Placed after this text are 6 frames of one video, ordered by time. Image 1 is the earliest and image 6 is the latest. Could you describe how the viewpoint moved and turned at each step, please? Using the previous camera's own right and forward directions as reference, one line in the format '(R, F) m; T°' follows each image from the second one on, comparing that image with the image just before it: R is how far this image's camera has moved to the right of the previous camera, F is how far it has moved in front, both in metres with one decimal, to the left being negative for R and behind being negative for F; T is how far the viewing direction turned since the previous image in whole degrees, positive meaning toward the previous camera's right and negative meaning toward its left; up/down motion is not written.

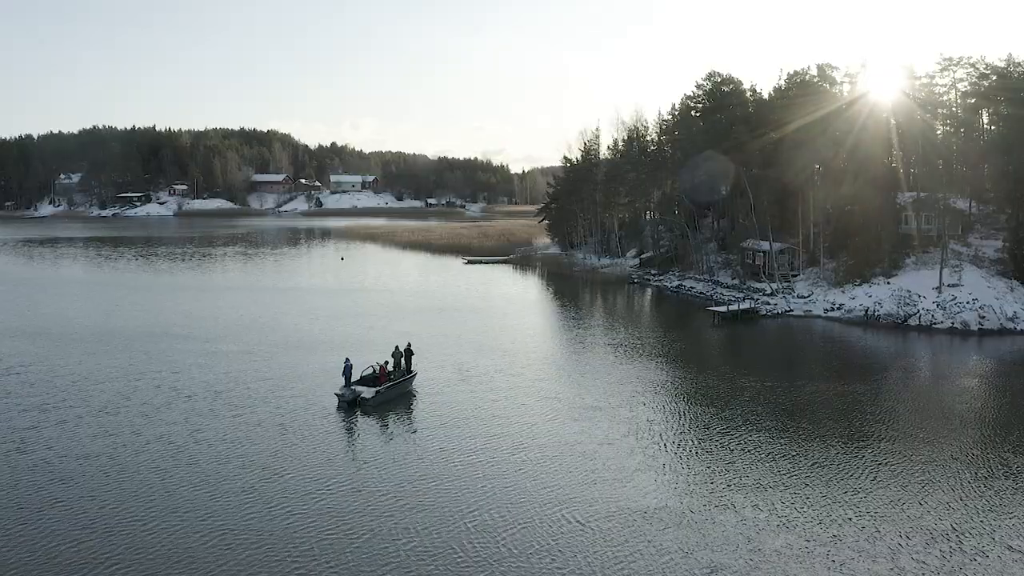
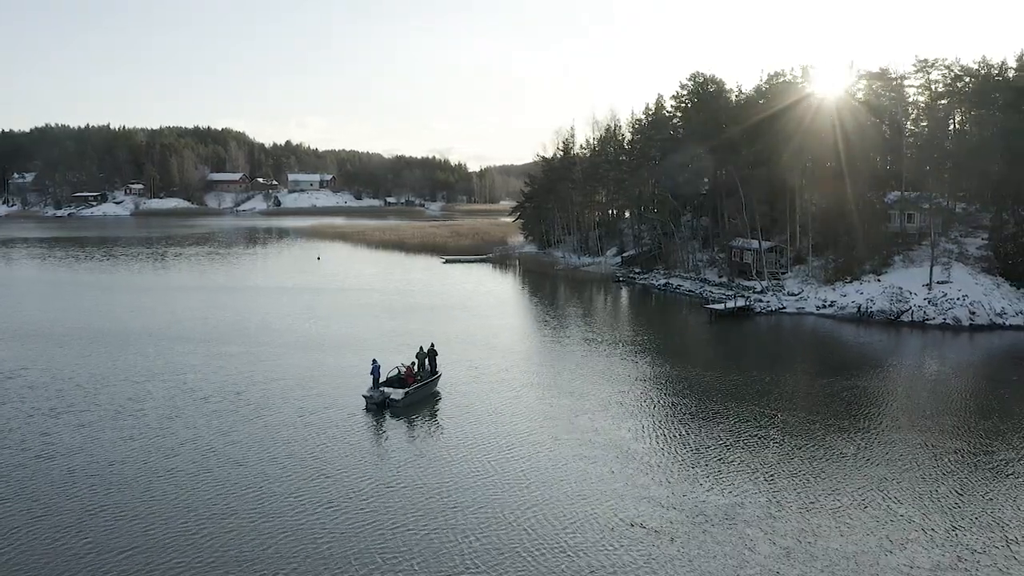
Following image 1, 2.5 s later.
(-1.6, +0.2) m; +2°
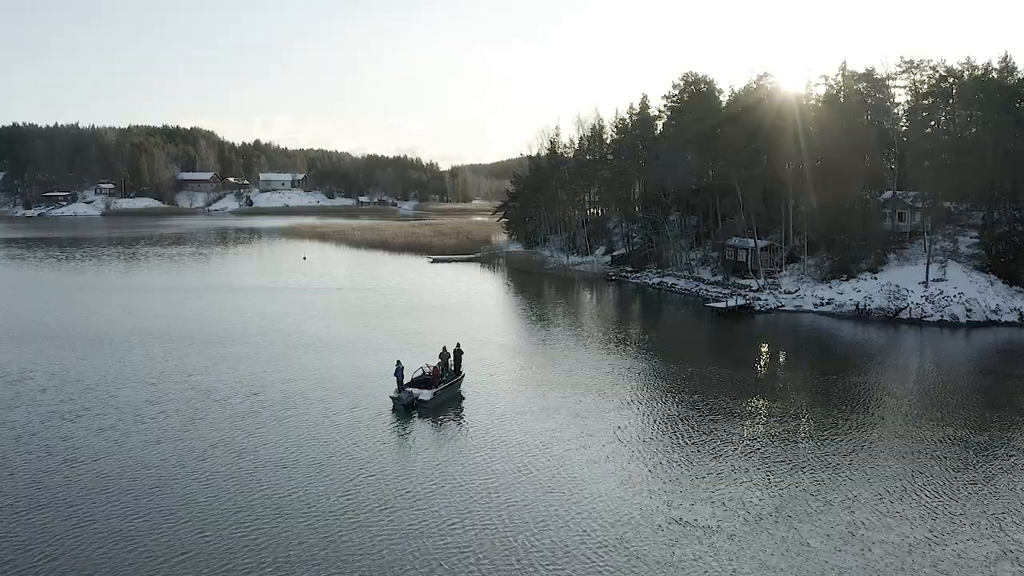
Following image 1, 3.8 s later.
(-1.2, 0.0) m; +2°
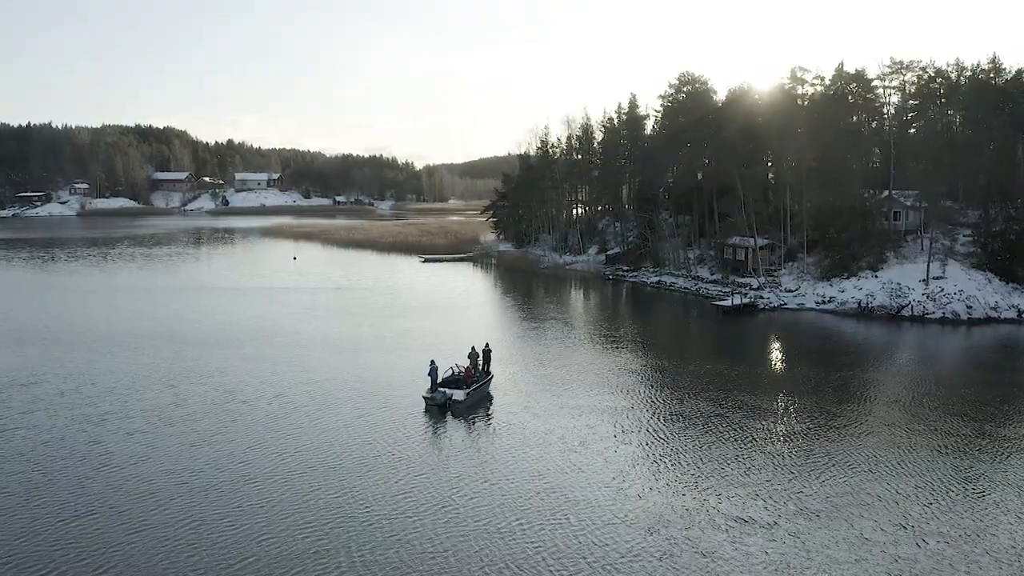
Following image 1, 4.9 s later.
(-1.2, -0.1) m; +1°
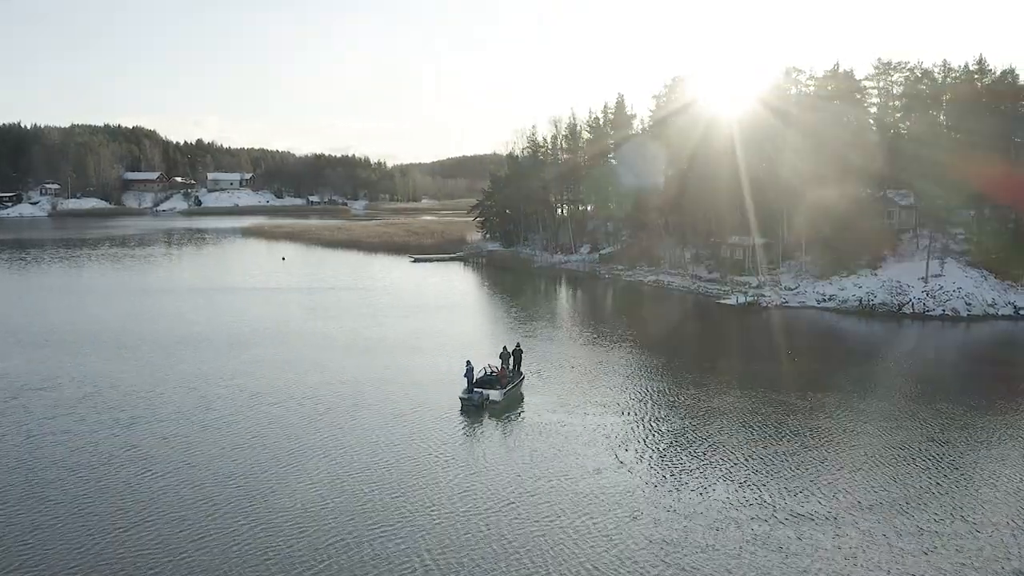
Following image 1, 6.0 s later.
(-1.4, -0.2) m; +1°
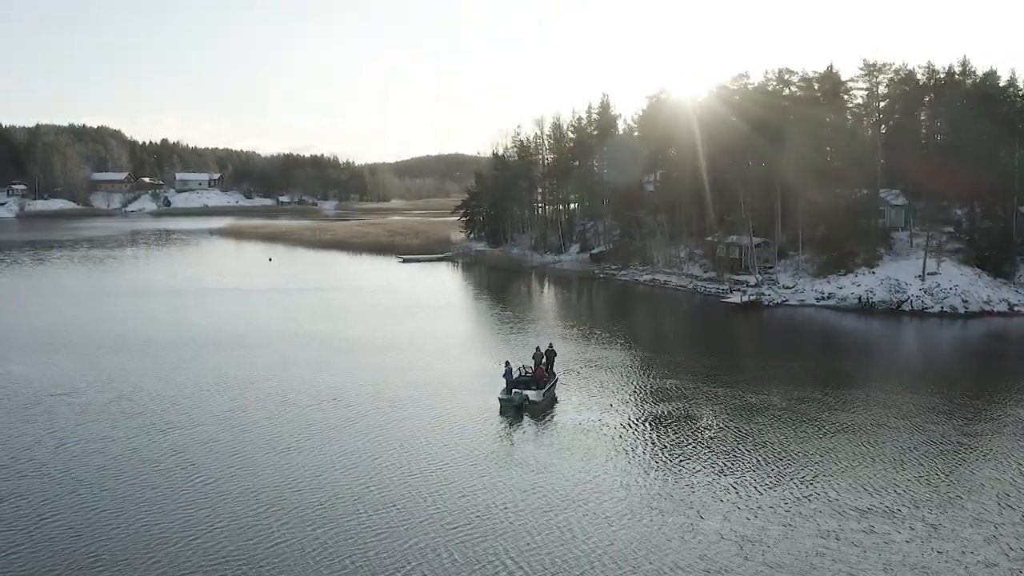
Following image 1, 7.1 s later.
(-1.5, -0.2) m; +2°
